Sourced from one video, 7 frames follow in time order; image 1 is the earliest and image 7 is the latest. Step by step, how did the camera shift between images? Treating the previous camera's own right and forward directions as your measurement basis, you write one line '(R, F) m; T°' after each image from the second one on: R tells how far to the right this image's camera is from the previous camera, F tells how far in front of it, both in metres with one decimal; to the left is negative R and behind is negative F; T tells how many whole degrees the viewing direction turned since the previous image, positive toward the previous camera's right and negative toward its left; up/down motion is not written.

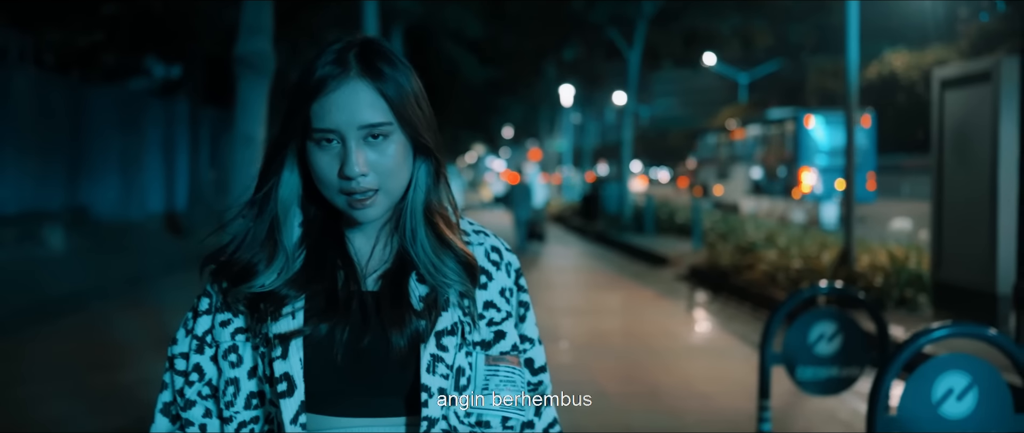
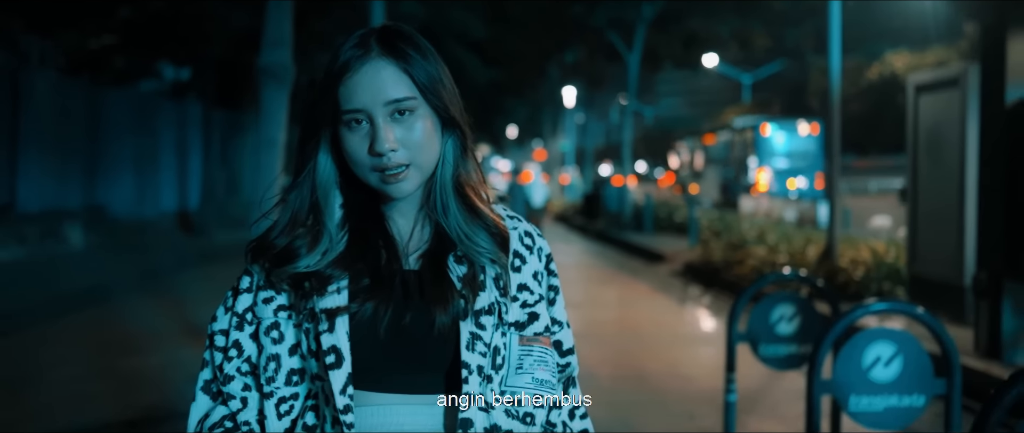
(0.0, -0.4) m; 0°
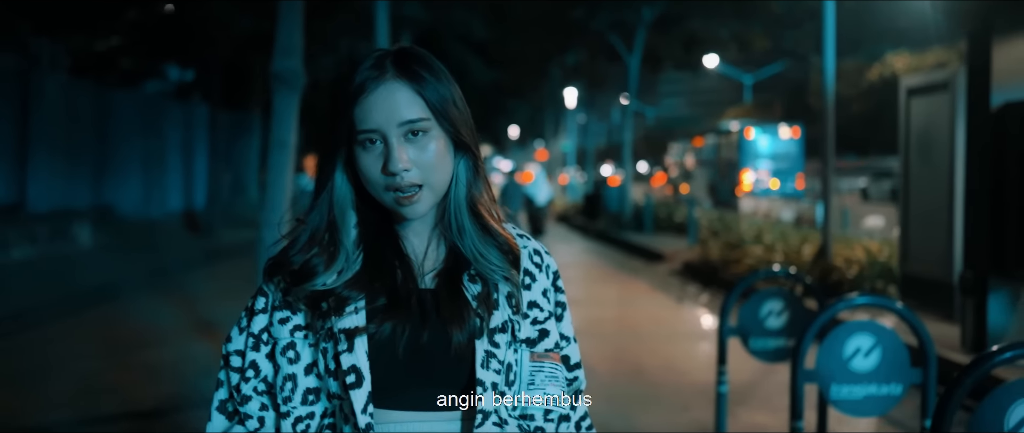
(0.0, -0.2) m; 0°
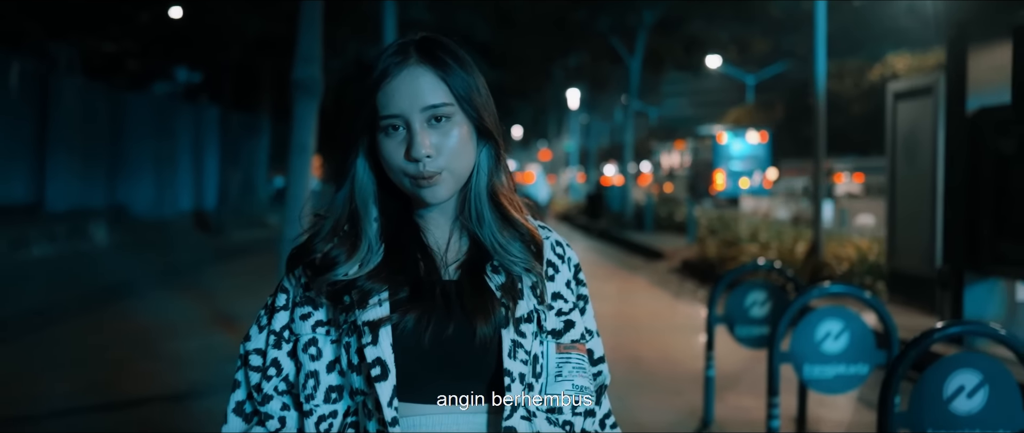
(0.0, -0.3) m; 0°
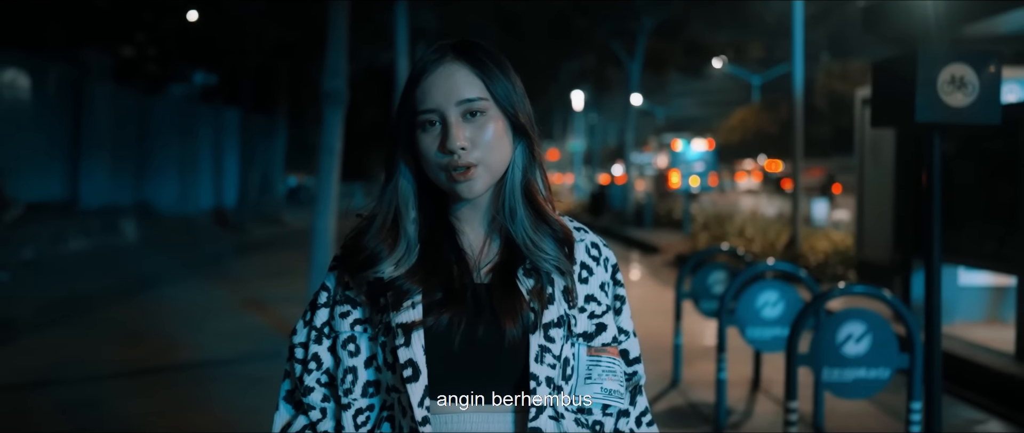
(0.0, -0.6) m; 0°
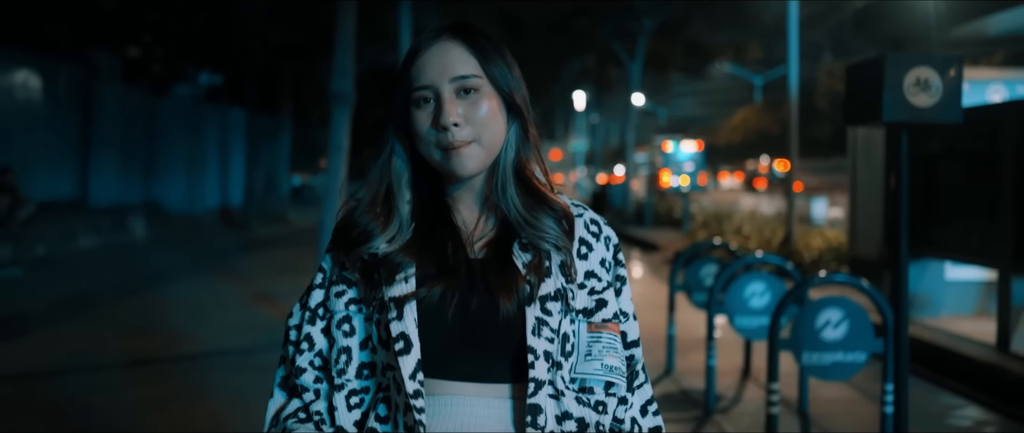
(0.0, -0.2) m; 0°
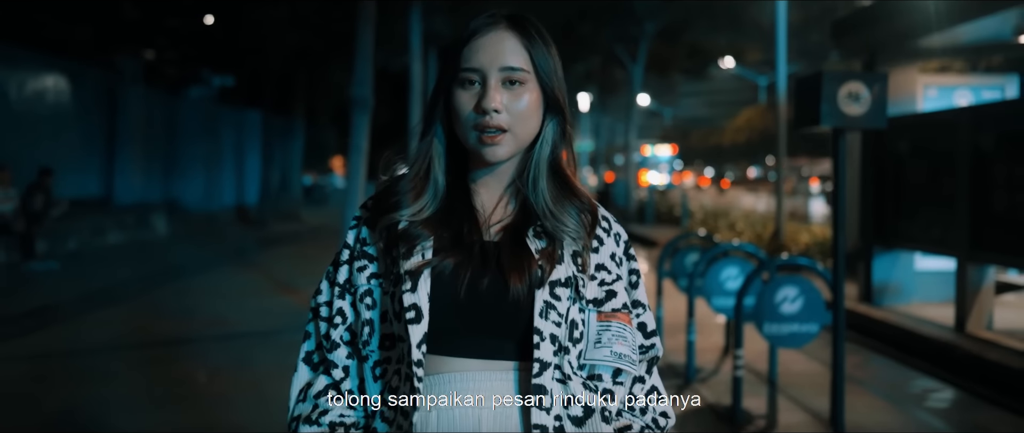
(0.0, -0.5) m; 0°
